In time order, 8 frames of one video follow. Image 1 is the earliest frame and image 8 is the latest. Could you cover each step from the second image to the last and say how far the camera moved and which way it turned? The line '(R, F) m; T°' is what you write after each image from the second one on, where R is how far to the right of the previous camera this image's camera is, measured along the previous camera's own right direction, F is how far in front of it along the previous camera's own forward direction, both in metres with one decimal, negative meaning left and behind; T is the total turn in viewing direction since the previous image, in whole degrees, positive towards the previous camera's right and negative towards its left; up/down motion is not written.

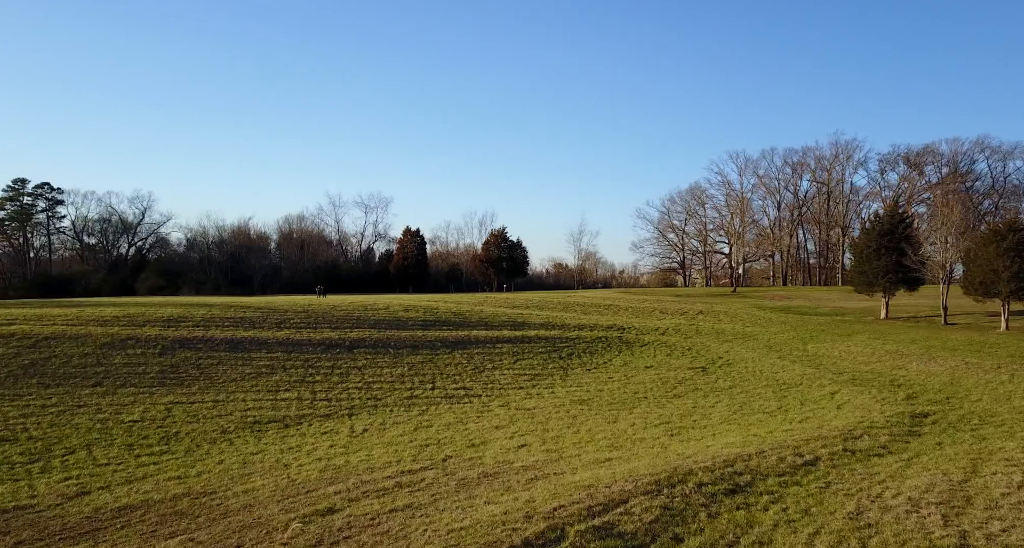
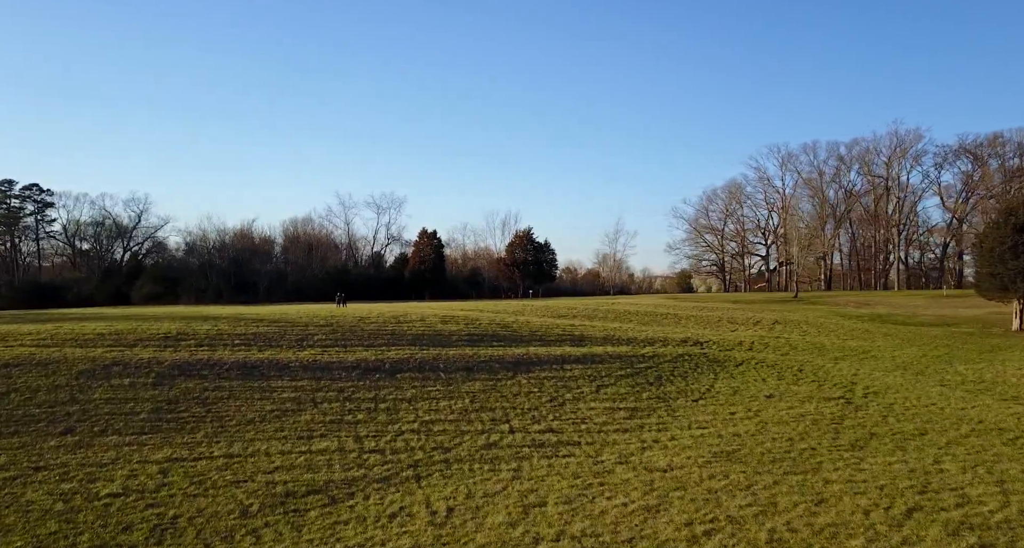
(-2.2, +4.7) m; 0°
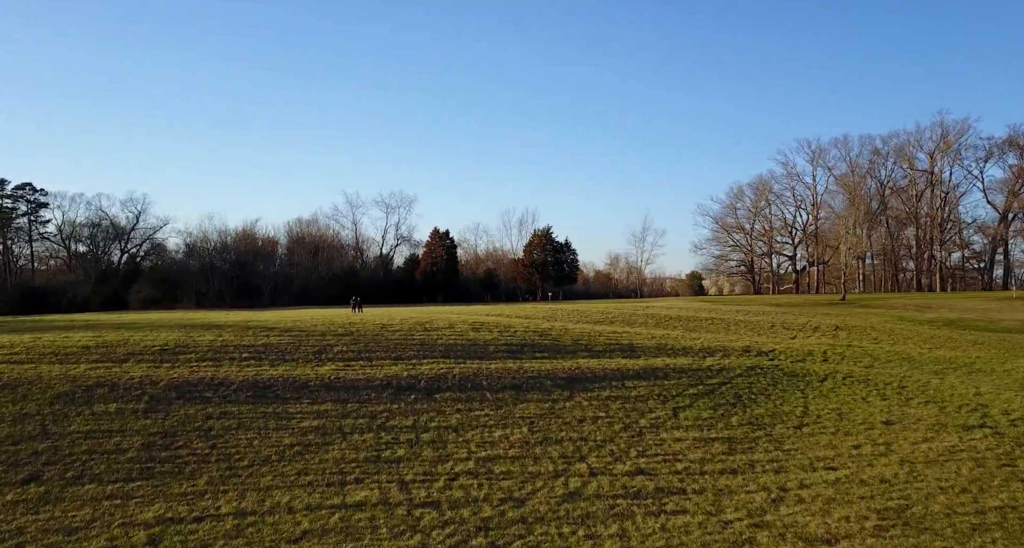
(-1.4, +3.1) m; 0°
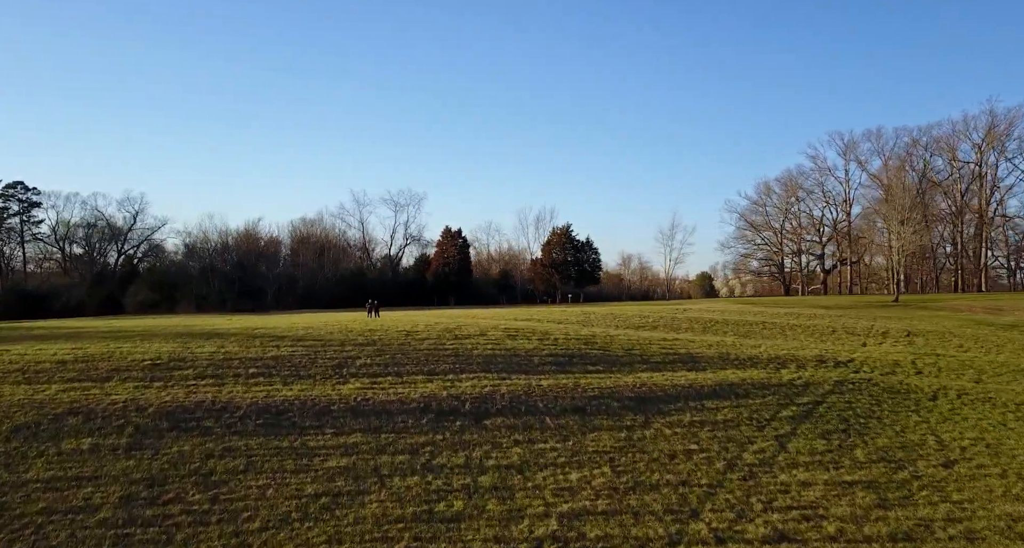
(-1.3, +3.0) m; 0°
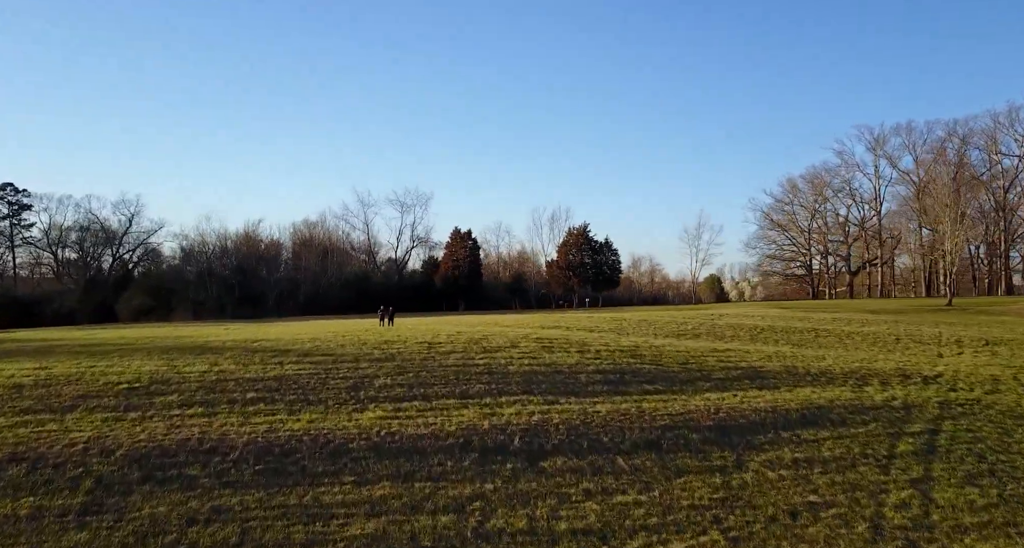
(-1.0, +2.8) m; 0°
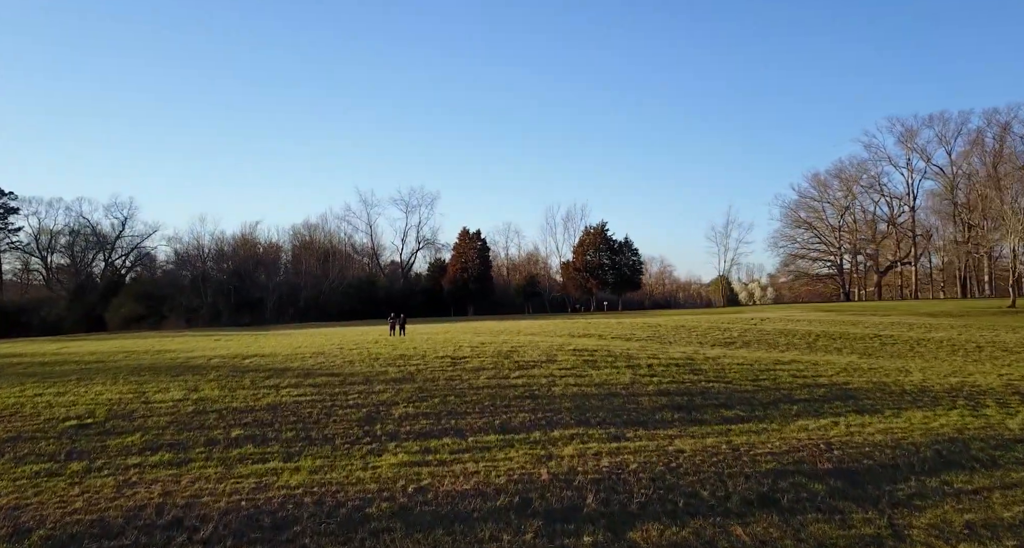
(-0.8, +3.0) m; 0°
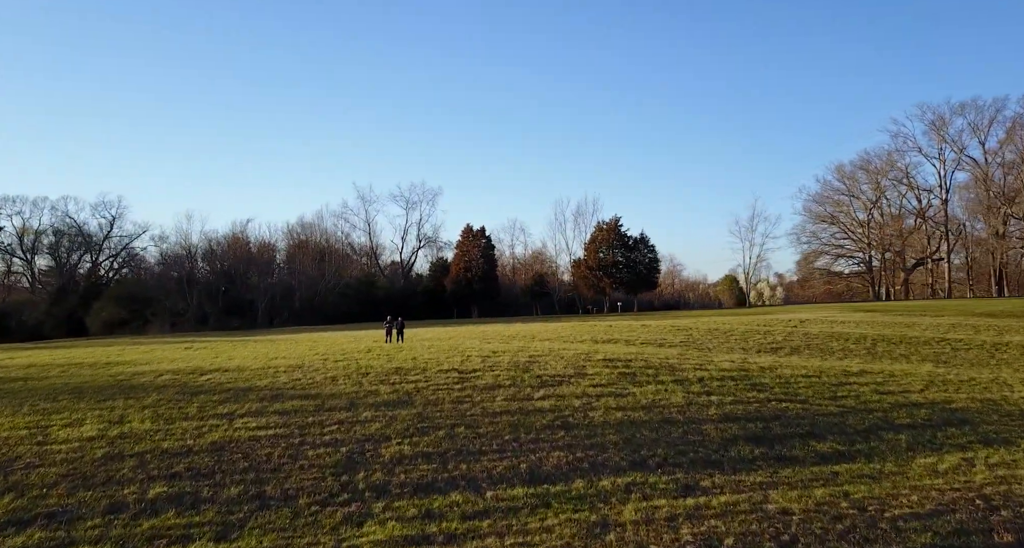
(-0.4, +3.1) m; 0°
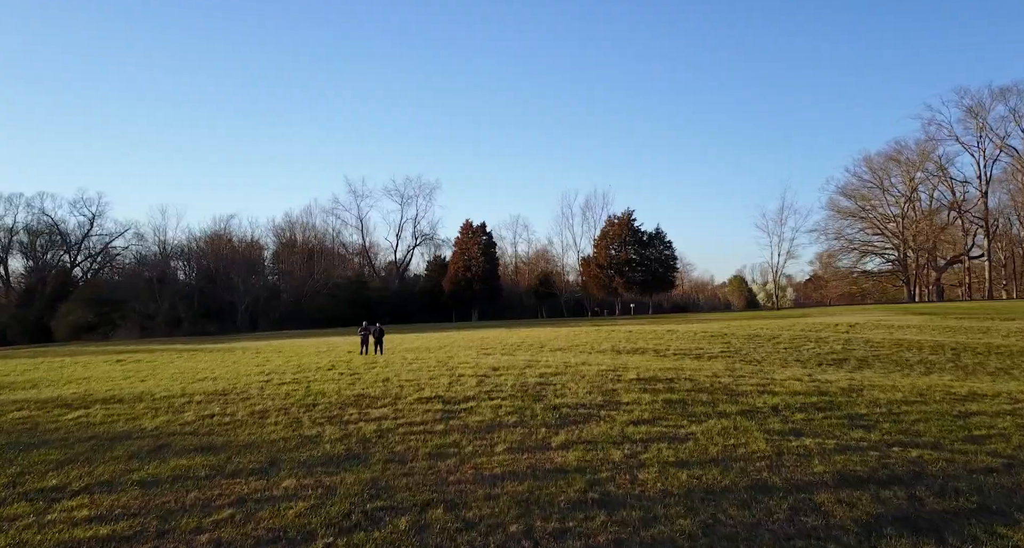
(-0.1, +3.9) m; 0°
